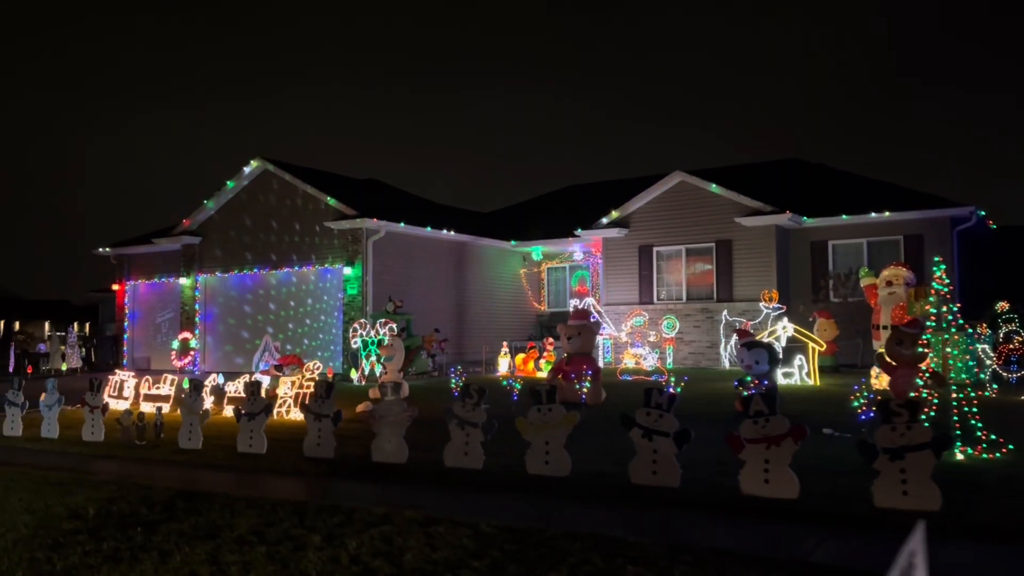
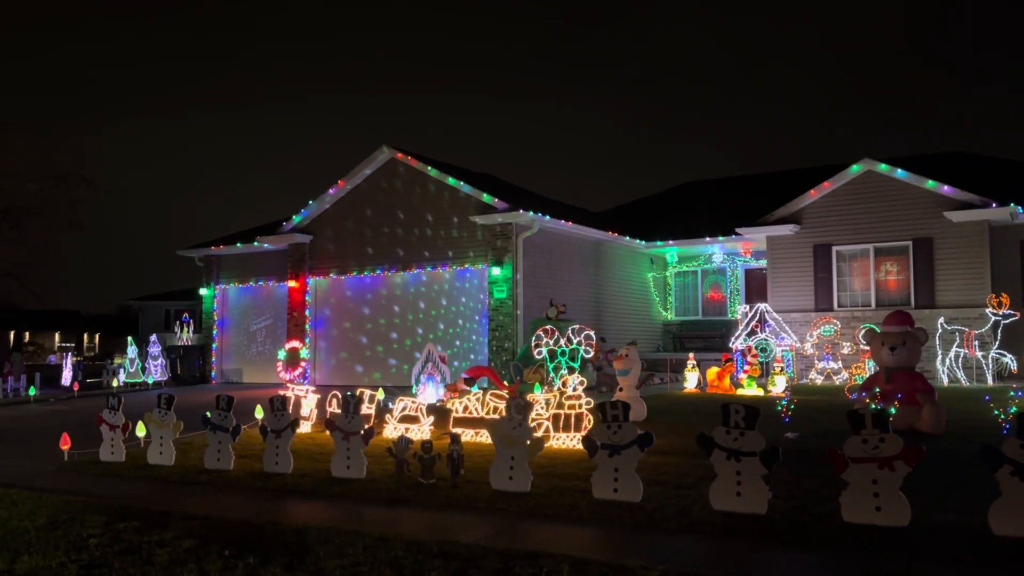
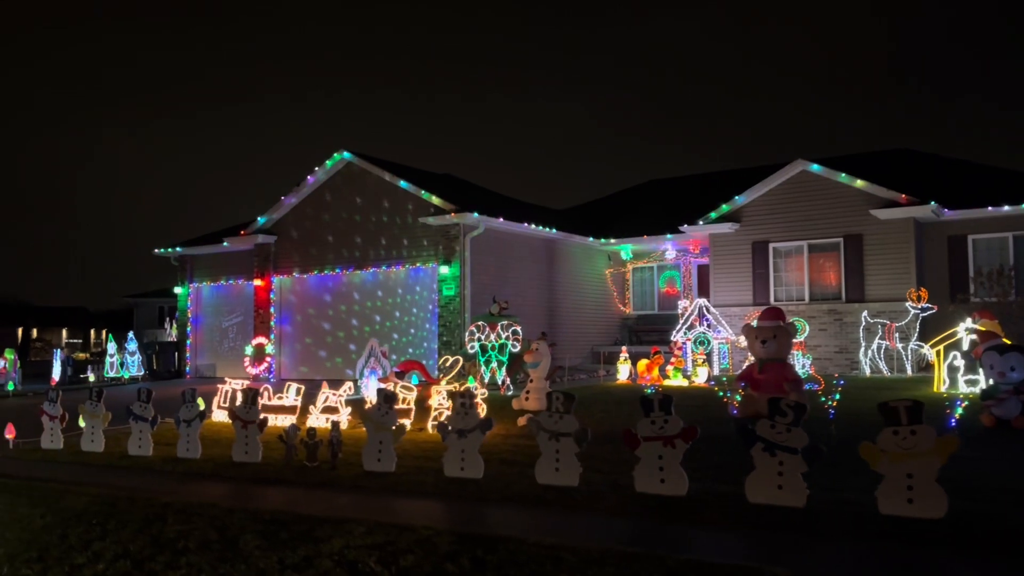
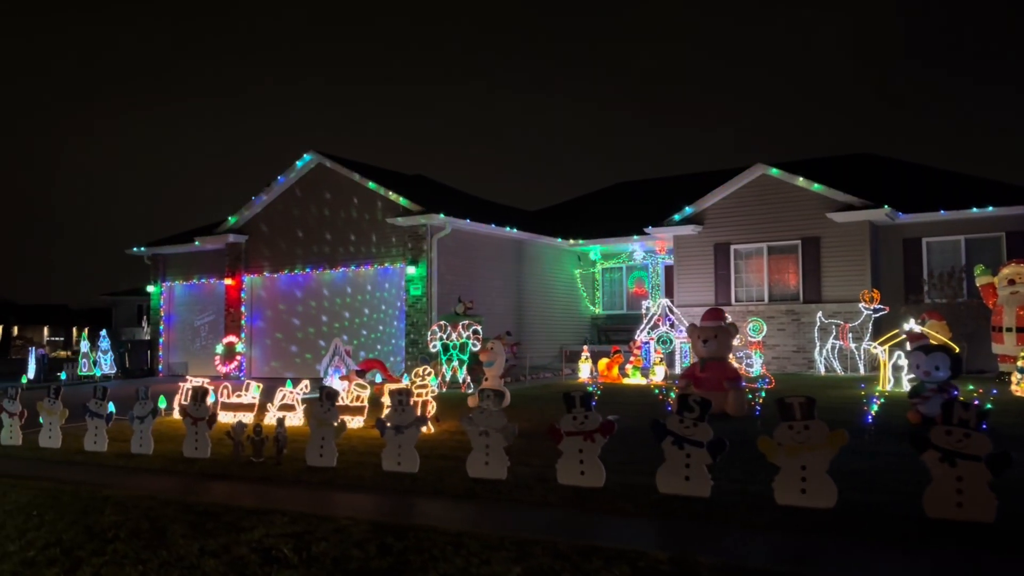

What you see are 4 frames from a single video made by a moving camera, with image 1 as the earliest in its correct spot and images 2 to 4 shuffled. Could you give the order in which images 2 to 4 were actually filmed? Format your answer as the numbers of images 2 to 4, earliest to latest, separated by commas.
4, 3, 2
